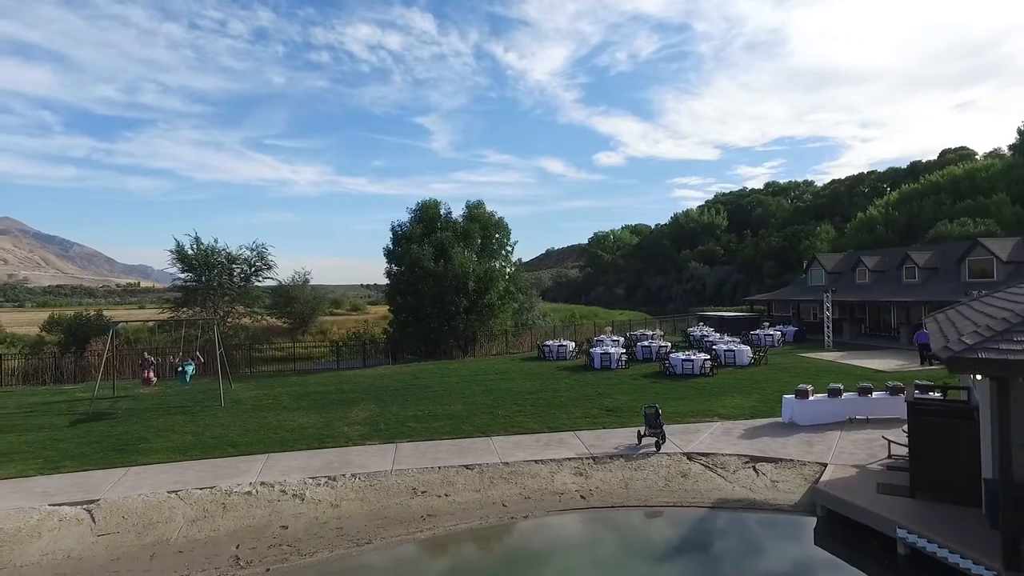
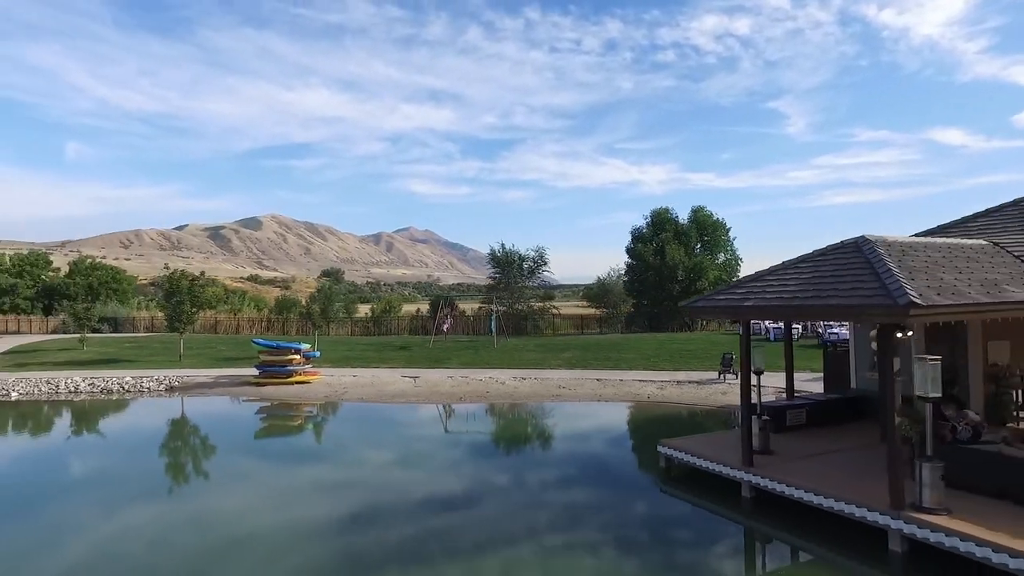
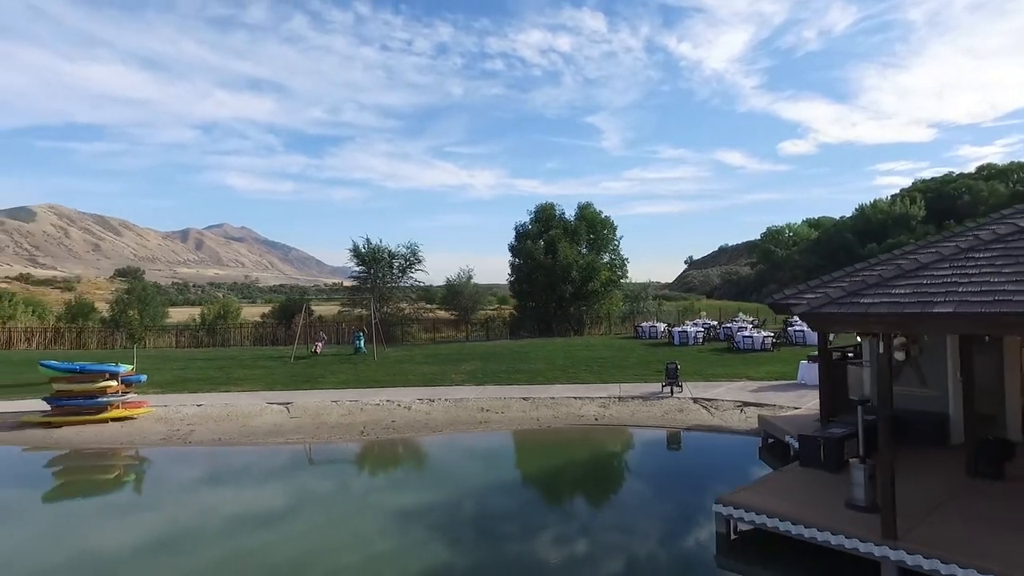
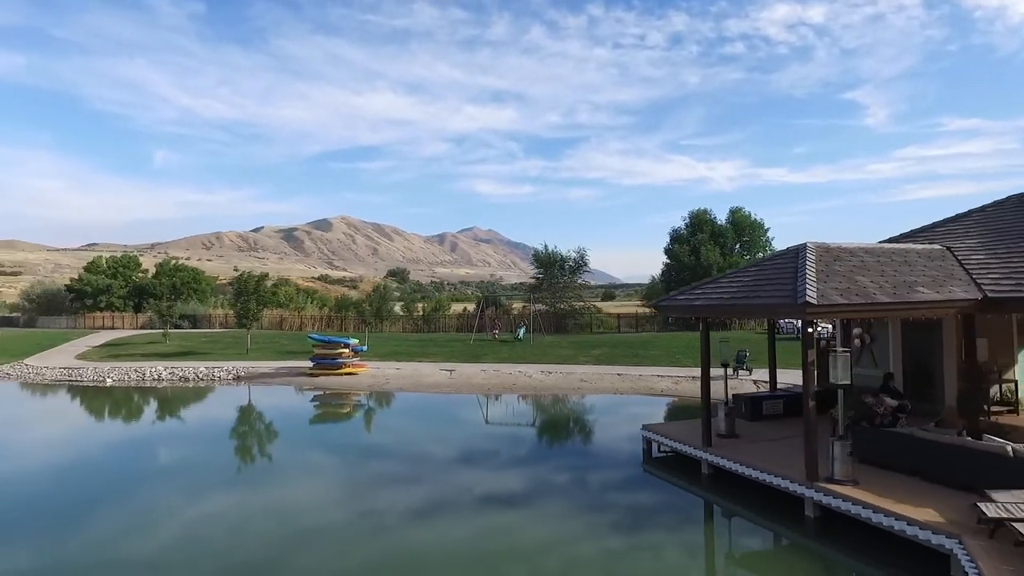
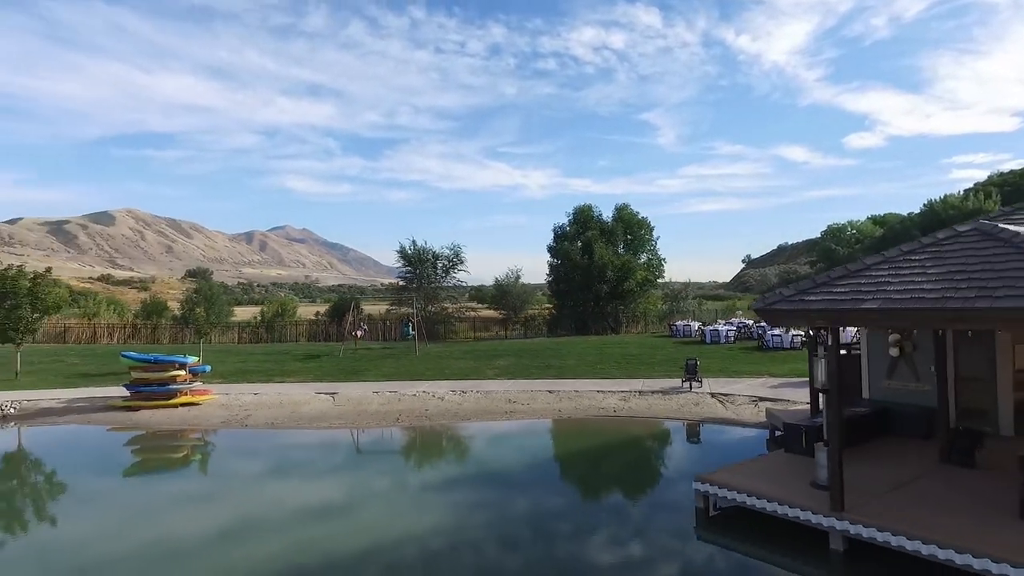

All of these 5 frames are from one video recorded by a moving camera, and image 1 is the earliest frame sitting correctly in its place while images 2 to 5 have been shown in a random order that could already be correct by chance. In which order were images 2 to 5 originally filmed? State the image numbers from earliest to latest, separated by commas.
3, 5, 2, 4
